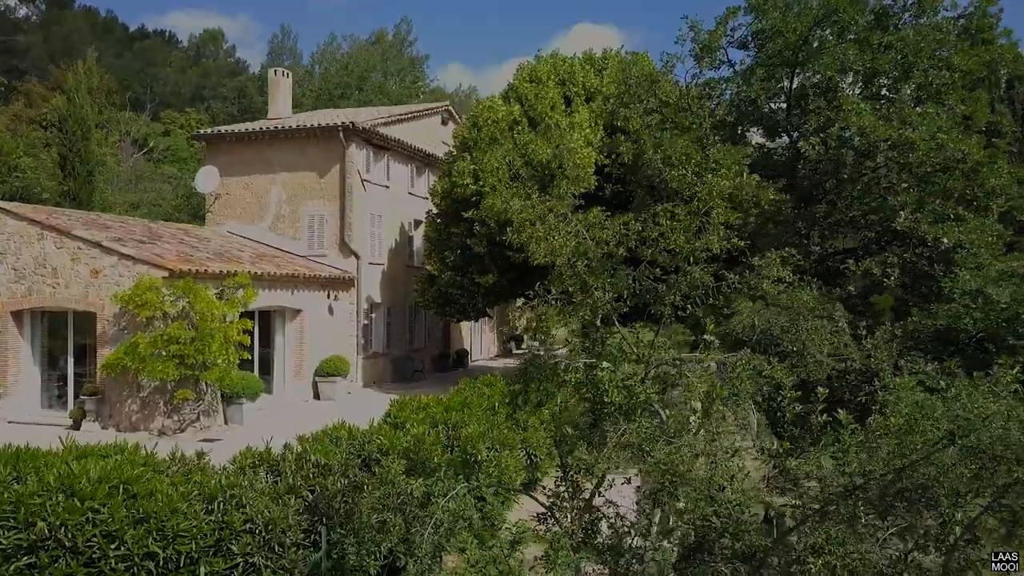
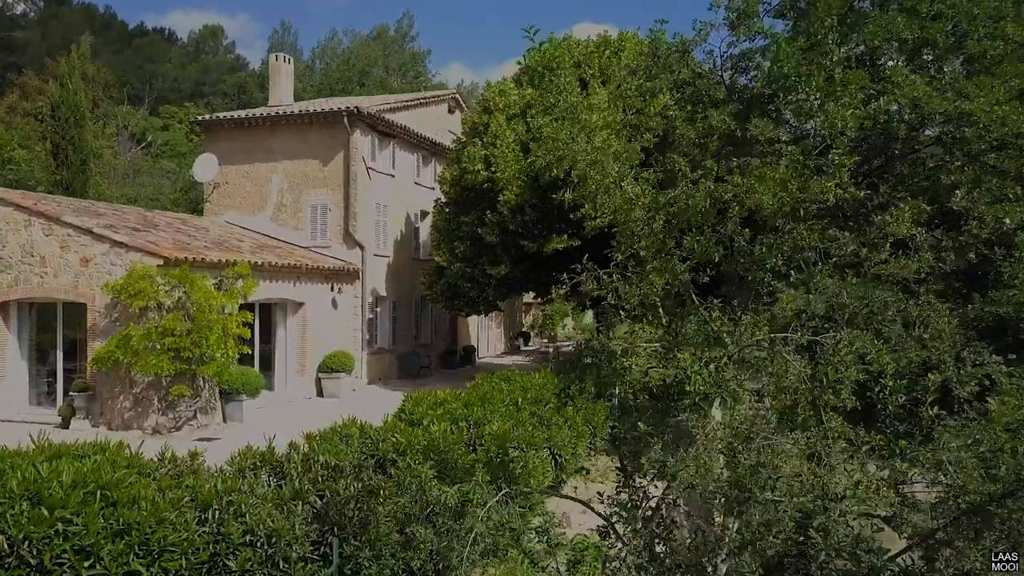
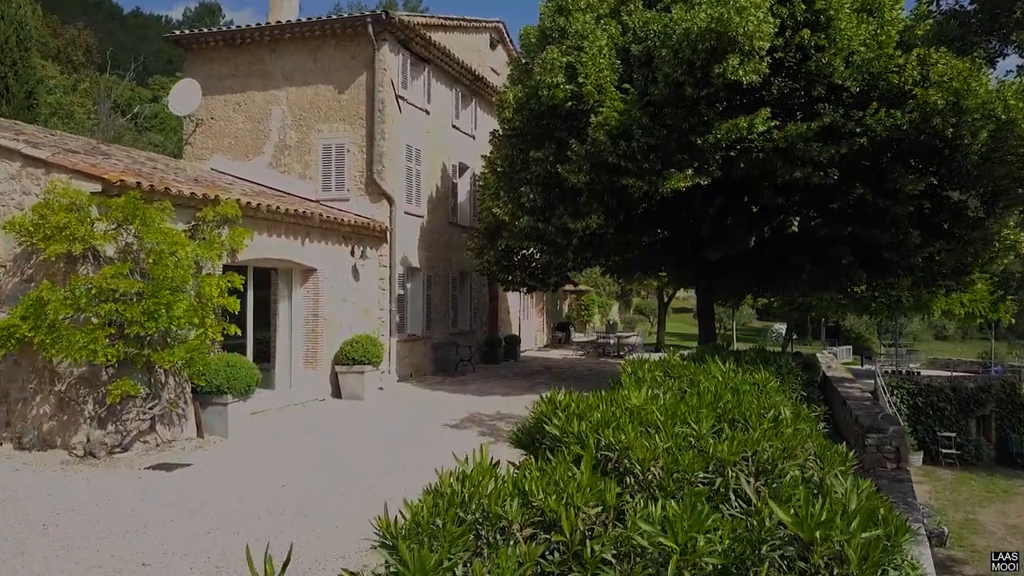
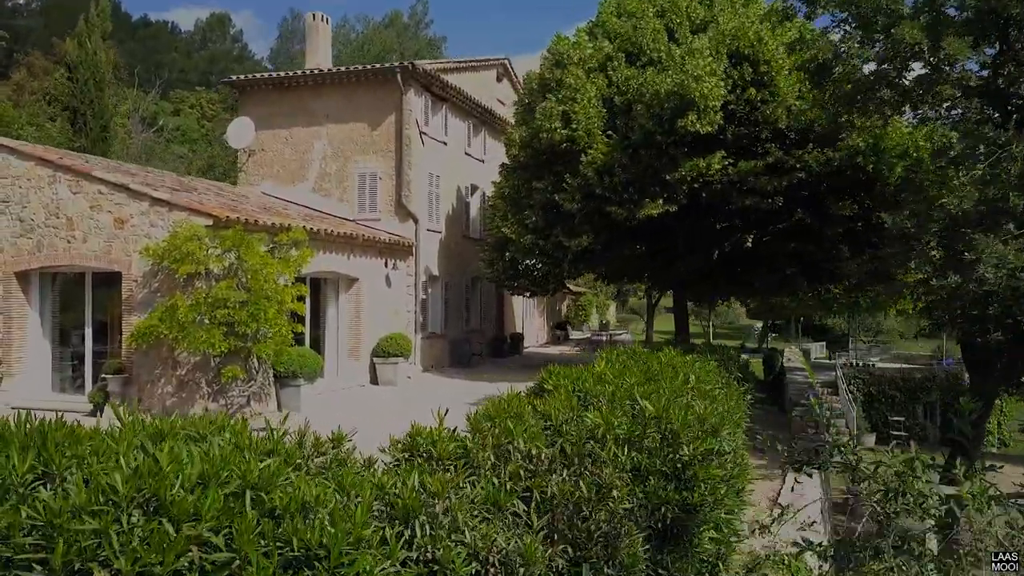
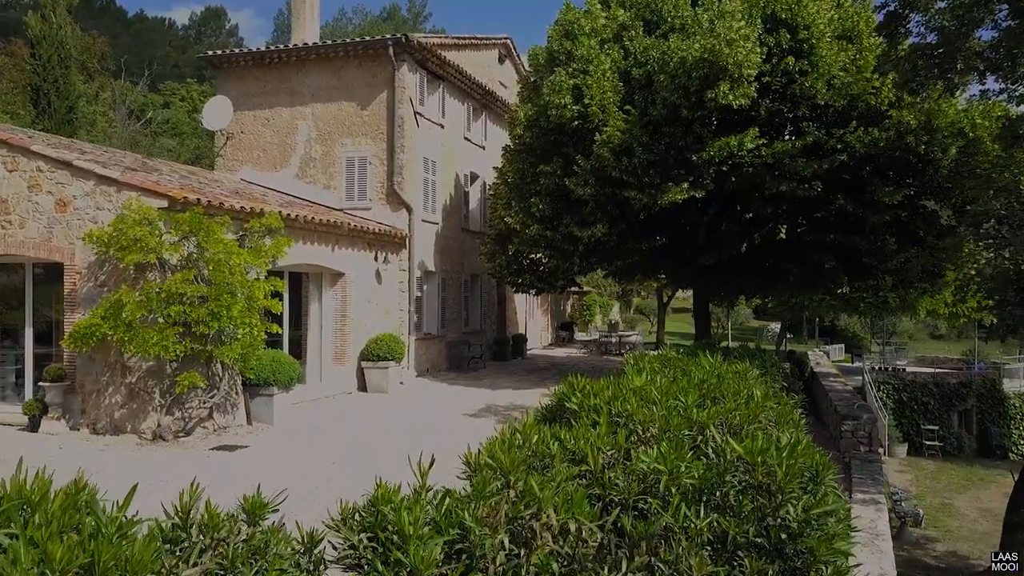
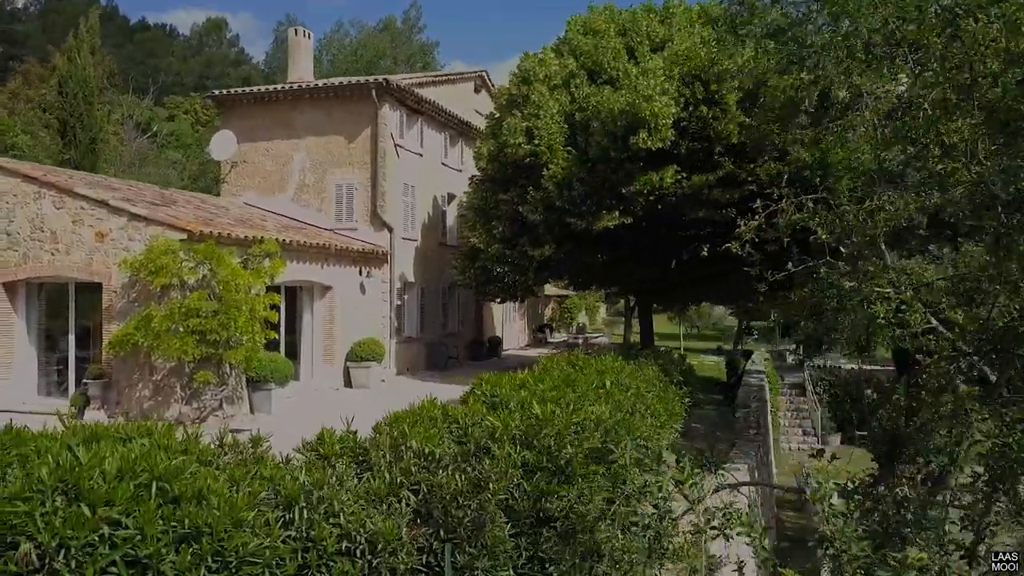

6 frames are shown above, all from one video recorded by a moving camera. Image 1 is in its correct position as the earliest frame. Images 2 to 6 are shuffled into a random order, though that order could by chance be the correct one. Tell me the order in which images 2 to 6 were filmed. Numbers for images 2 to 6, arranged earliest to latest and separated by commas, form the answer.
2, 6, 4, 5, 3
